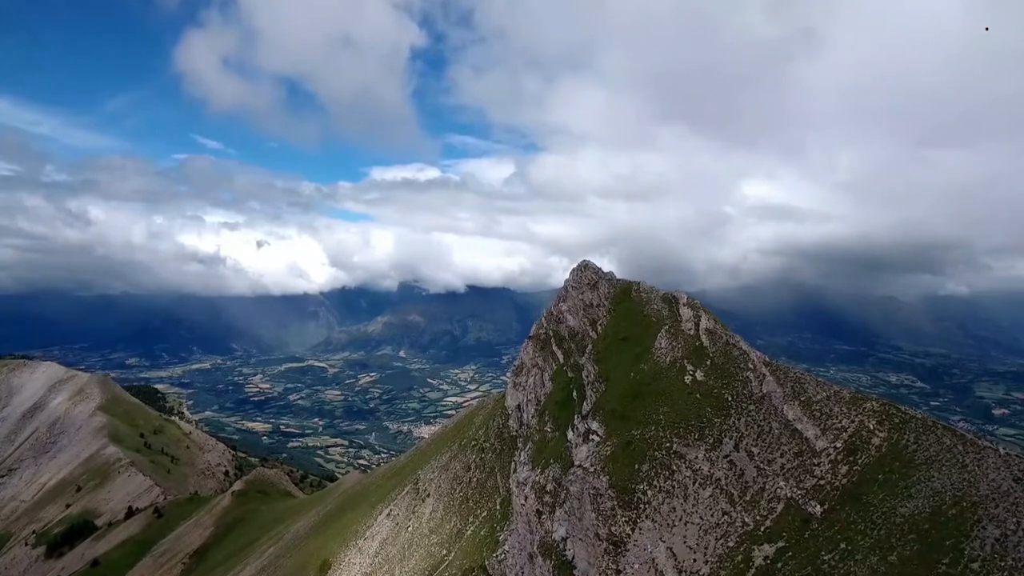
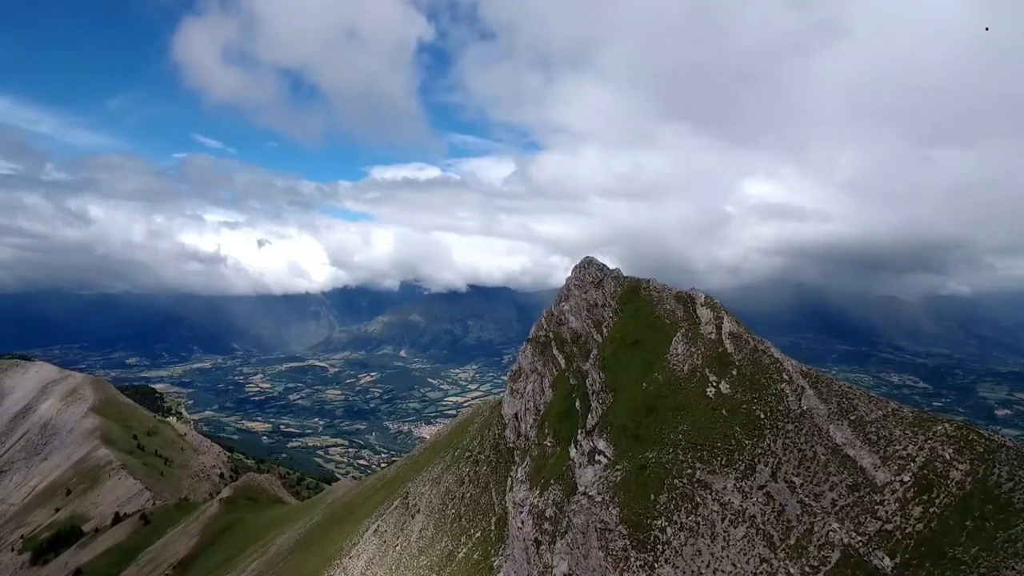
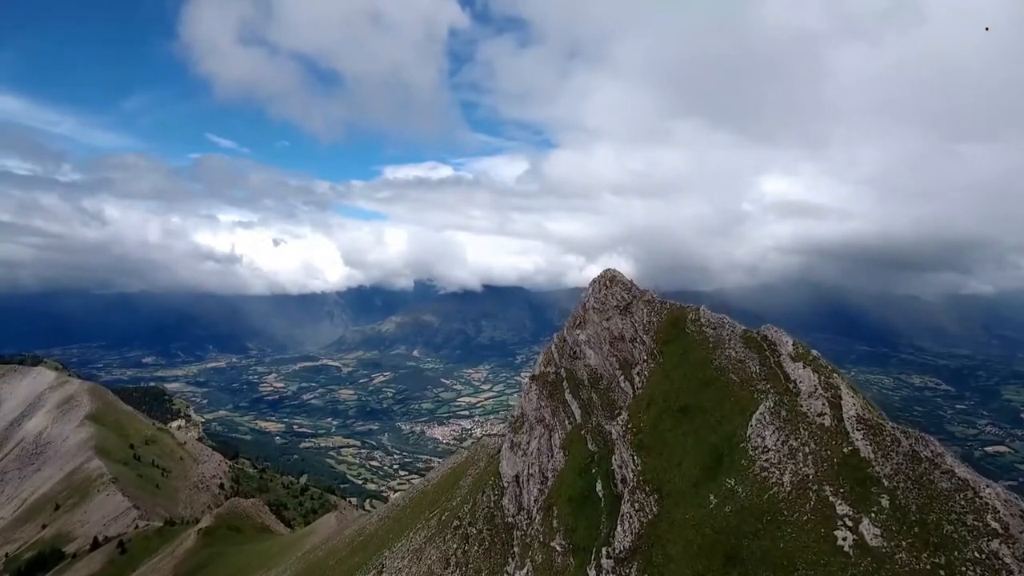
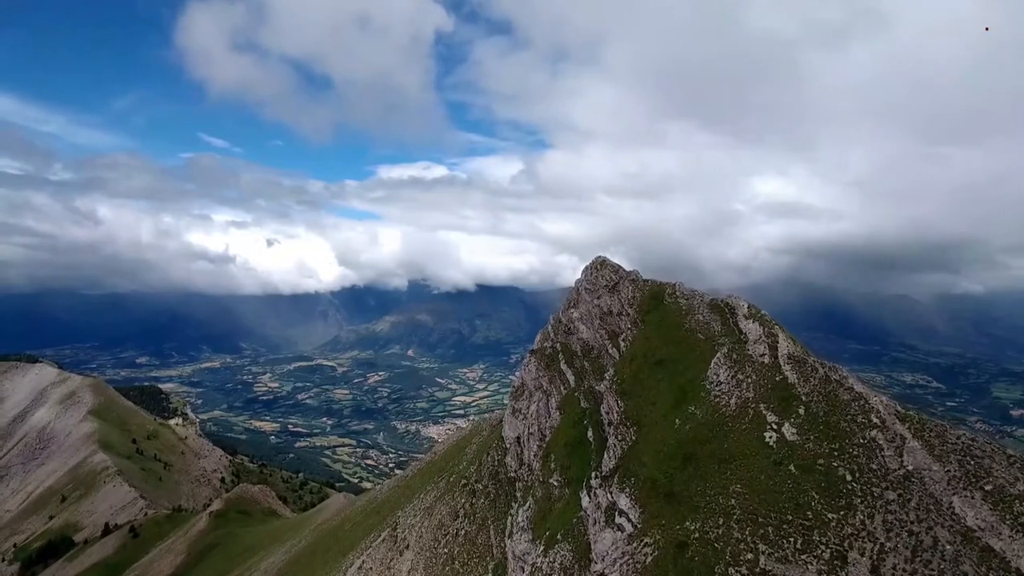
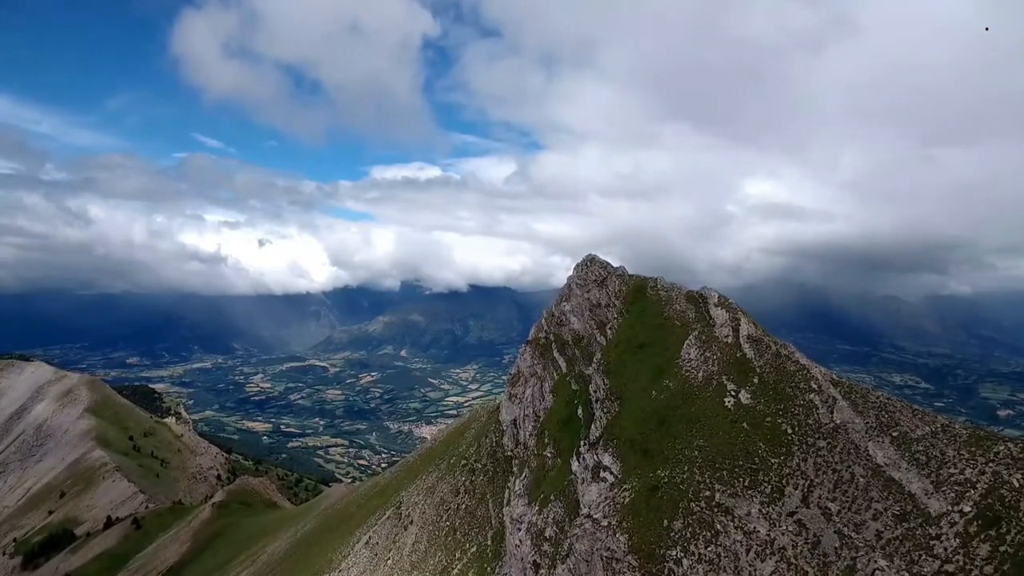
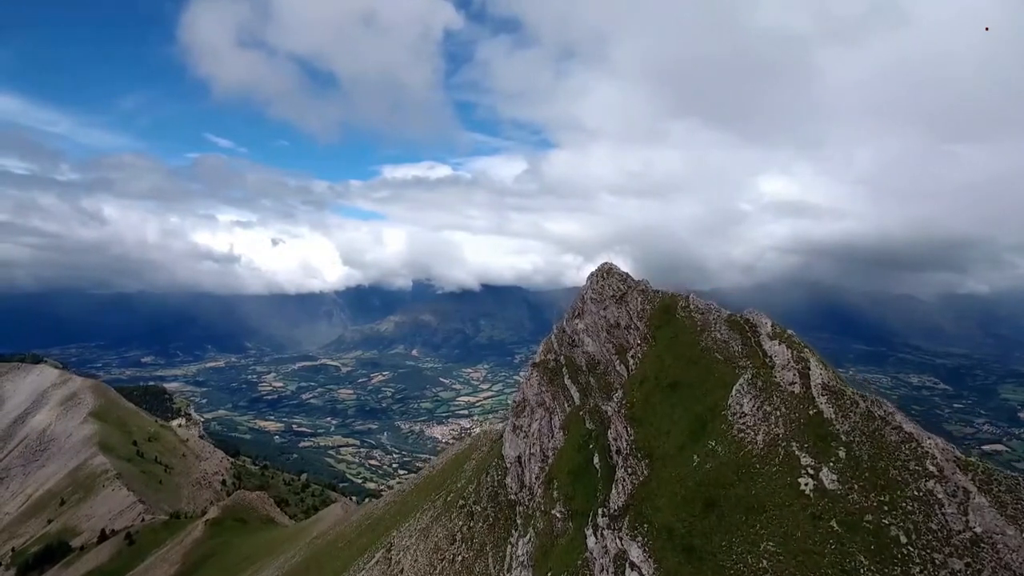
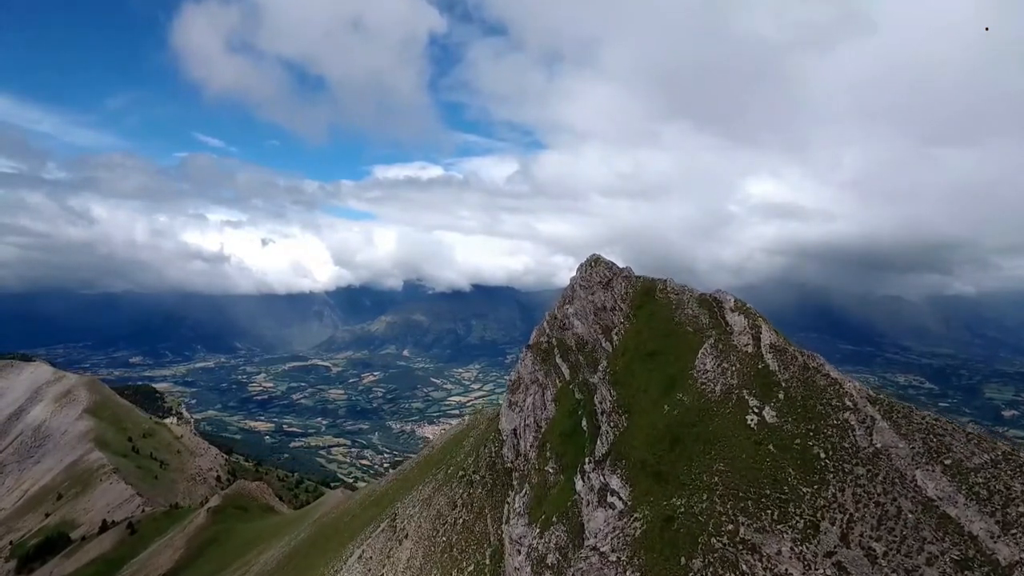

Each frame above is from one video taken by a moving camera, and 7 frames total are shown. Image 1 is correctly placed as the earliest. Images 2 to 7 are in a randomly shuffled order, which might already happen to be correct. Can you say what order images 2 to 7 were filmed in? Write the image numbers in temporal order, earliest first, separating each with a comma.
2, 5, 7, 4, 6, 3
